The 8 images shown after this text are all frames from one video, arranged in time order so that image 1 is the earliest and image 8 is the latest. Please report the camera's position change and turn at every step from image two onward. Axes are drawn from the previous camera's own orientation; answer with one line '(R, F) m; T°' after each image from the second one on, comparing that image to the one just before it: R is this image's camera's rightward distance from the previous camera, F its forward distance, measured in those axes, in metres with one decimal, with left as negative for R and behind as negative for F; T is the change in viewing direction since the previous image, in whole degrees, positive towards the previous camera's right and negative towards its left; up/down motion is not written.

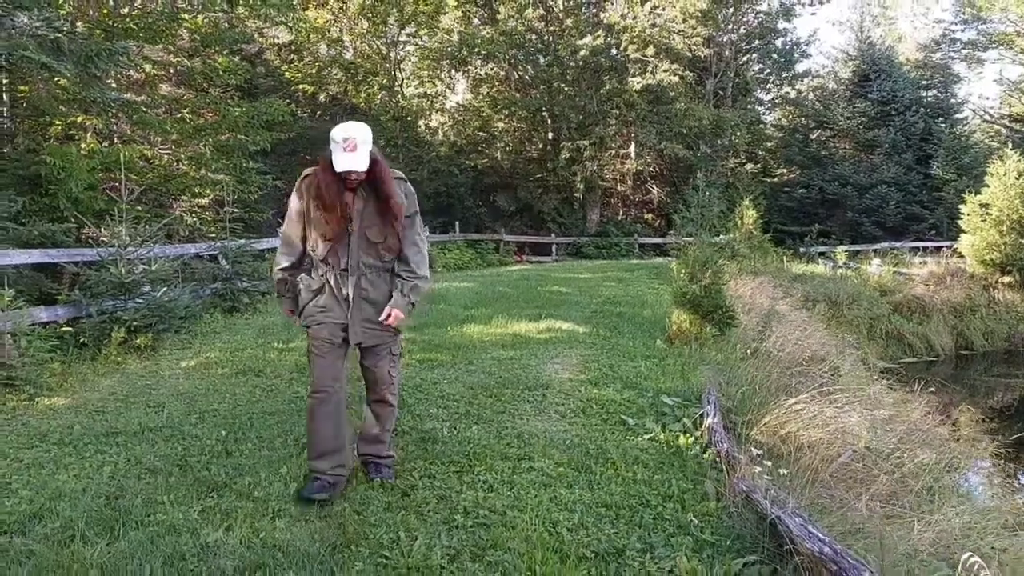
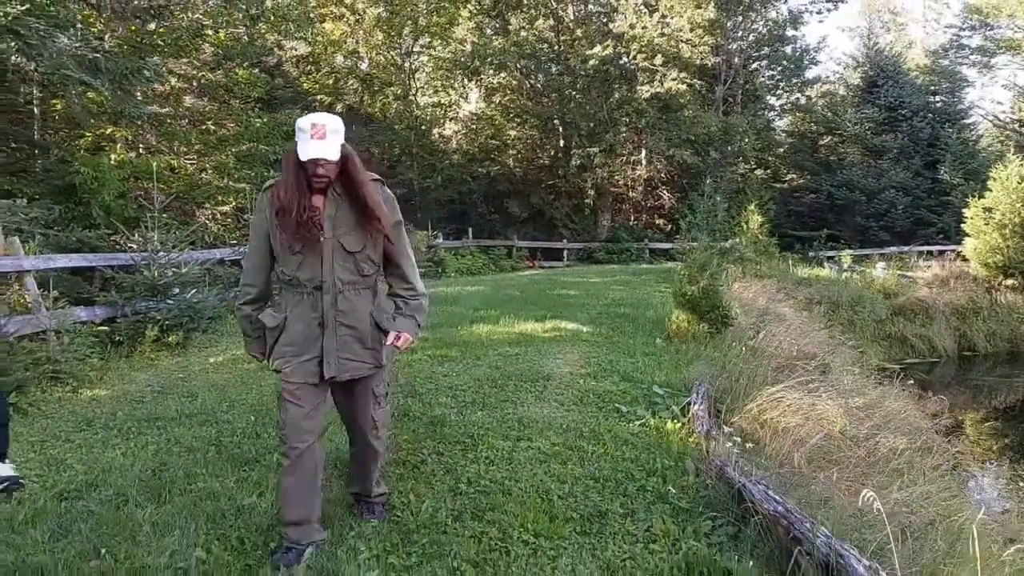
(+0.1, -0.5) m; -1°
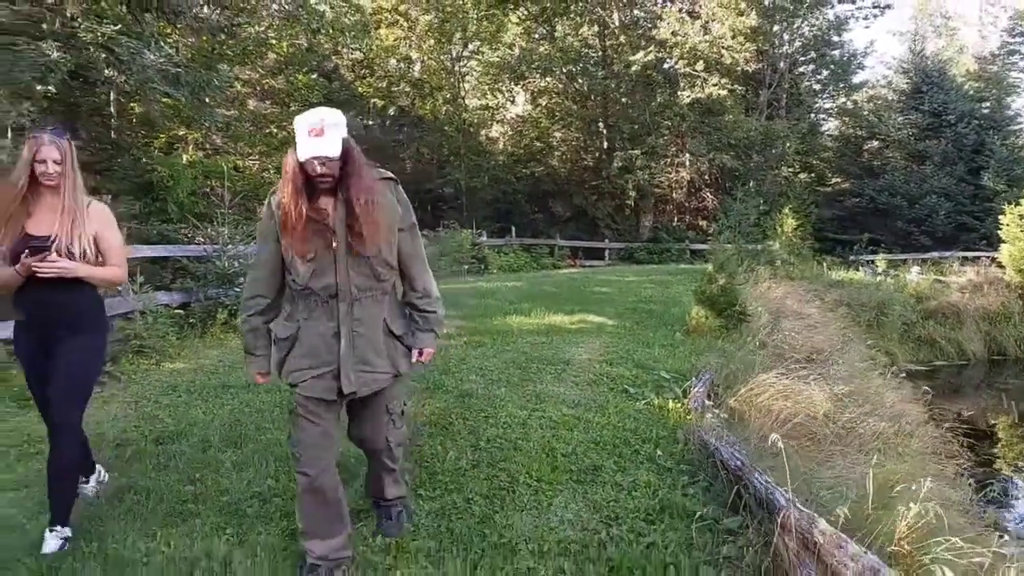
(+0.2, -0.8) m; -3°
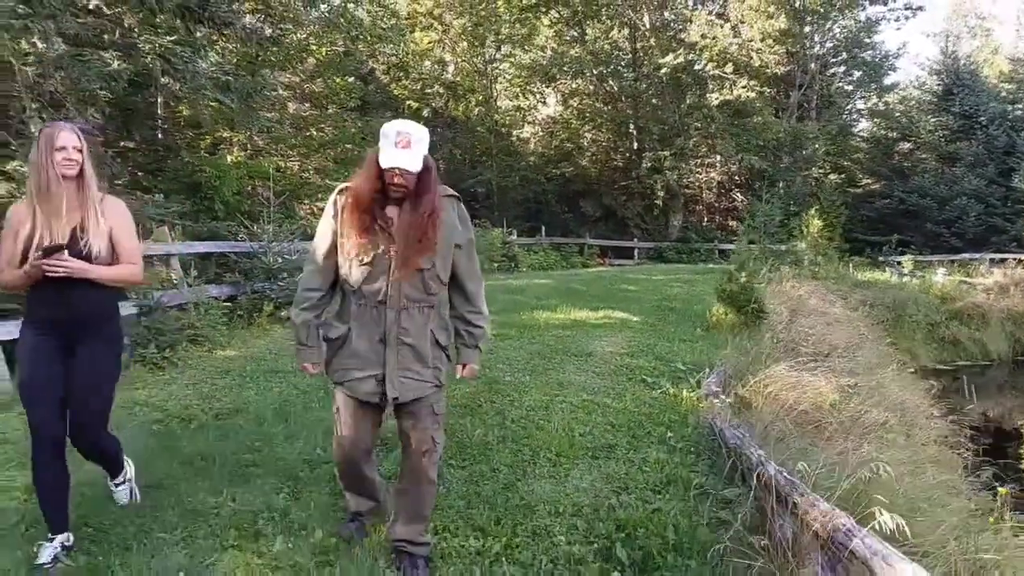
(0.0, -0.5) m; -2°
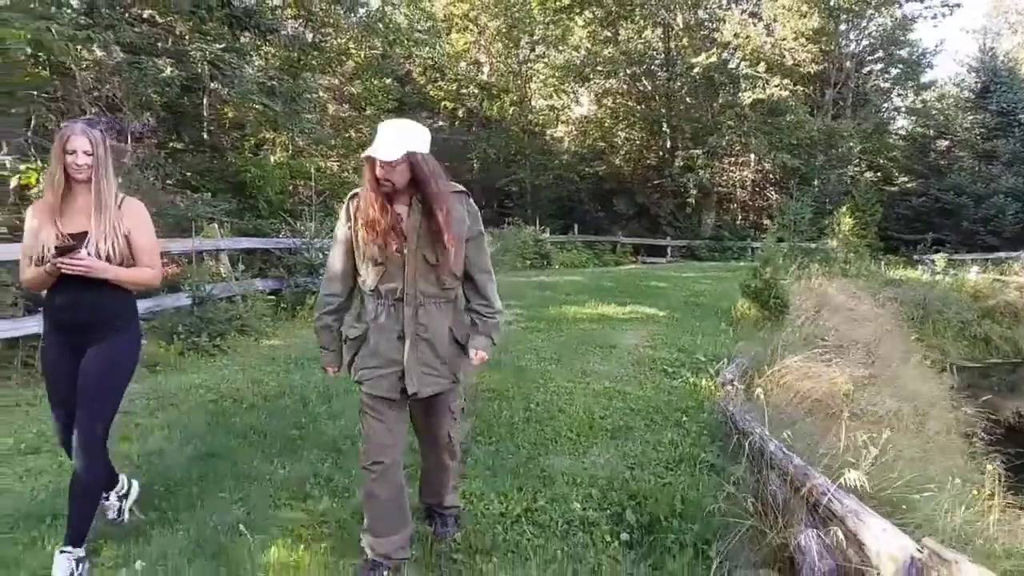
(+0.1, -0.4) m; -2°
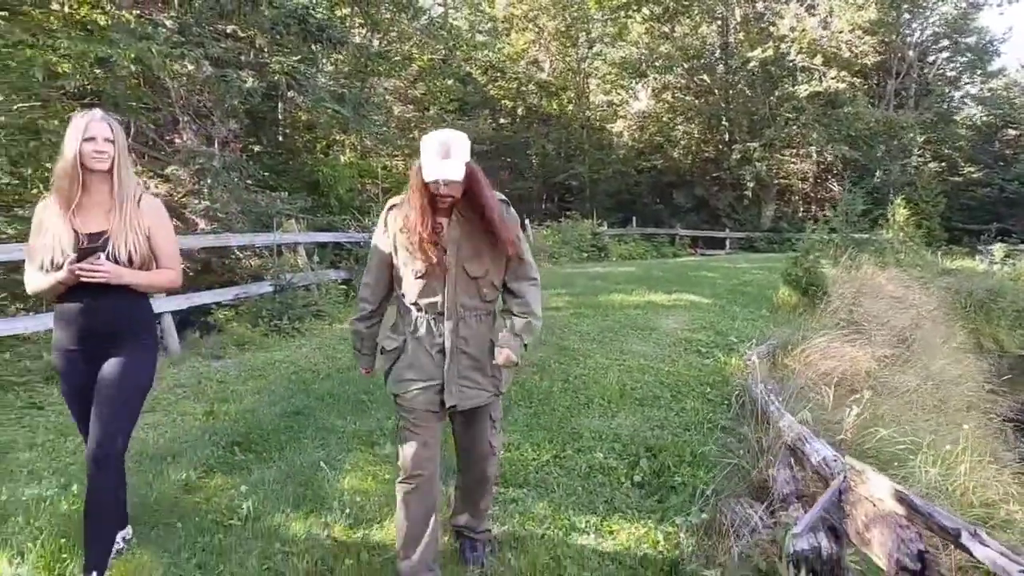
(+0.2, -0.8) m; -4°
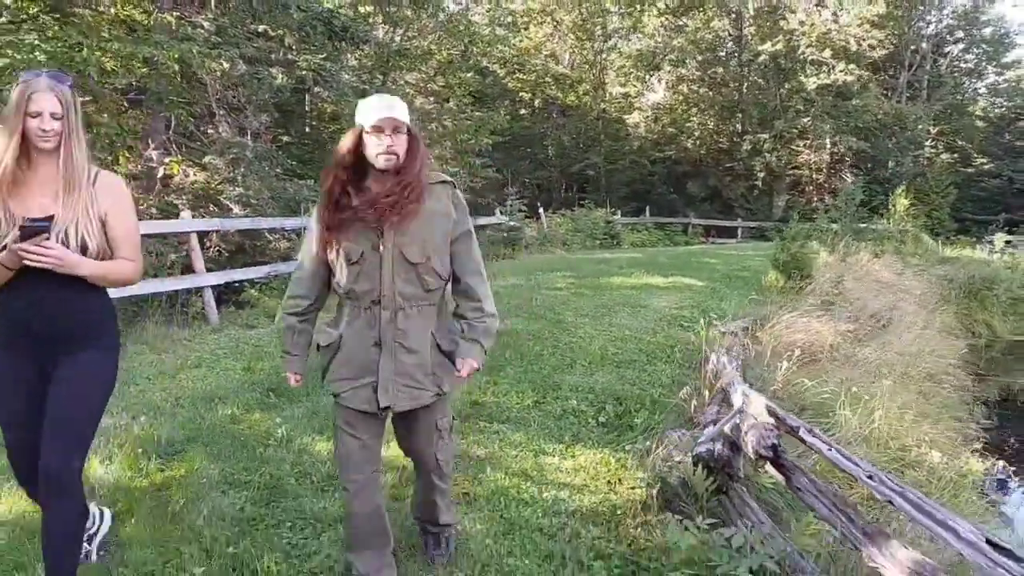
(+0.2, -0.9) m; -2°
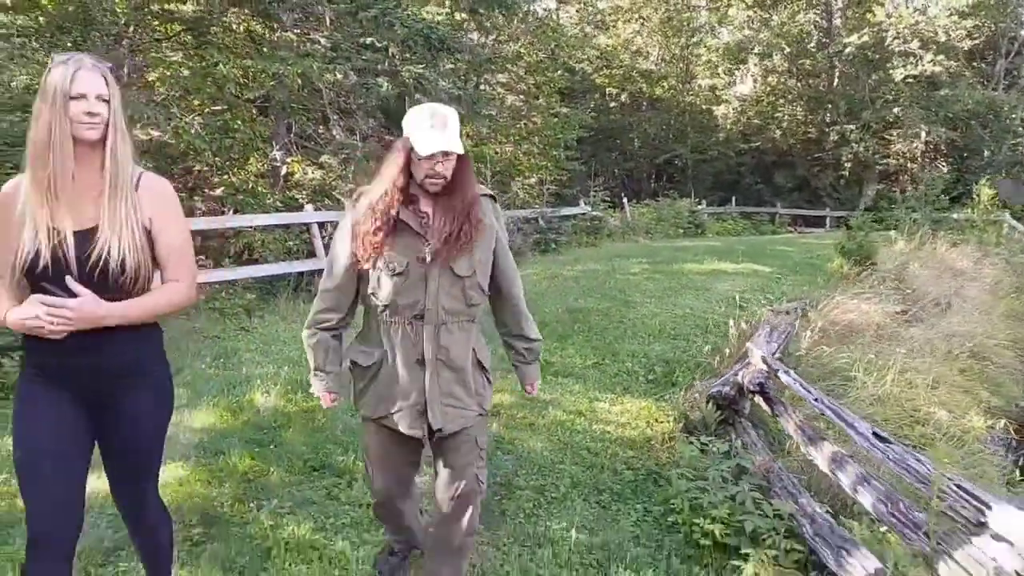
(+0.2, -1.2) m; -6°
